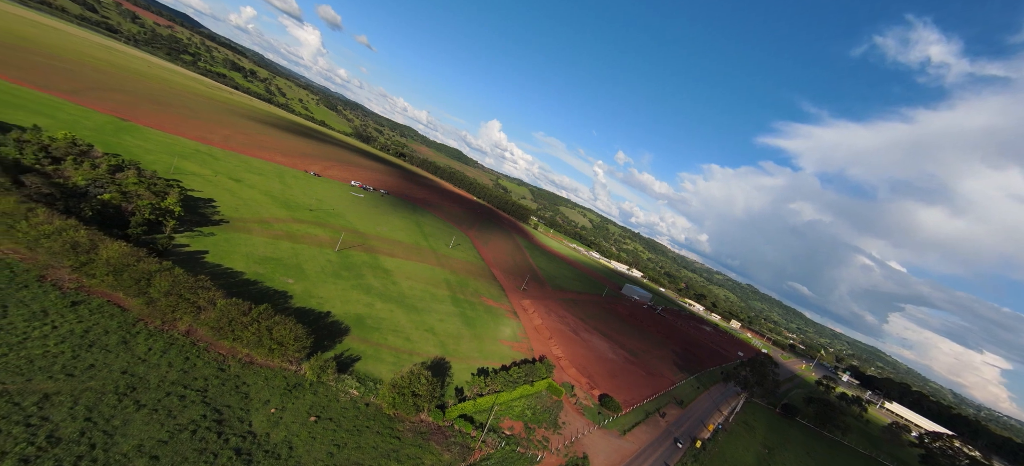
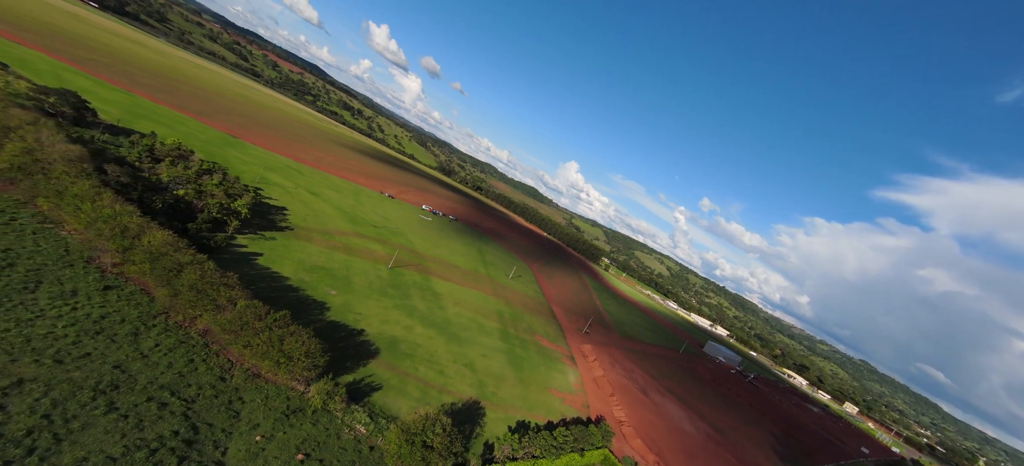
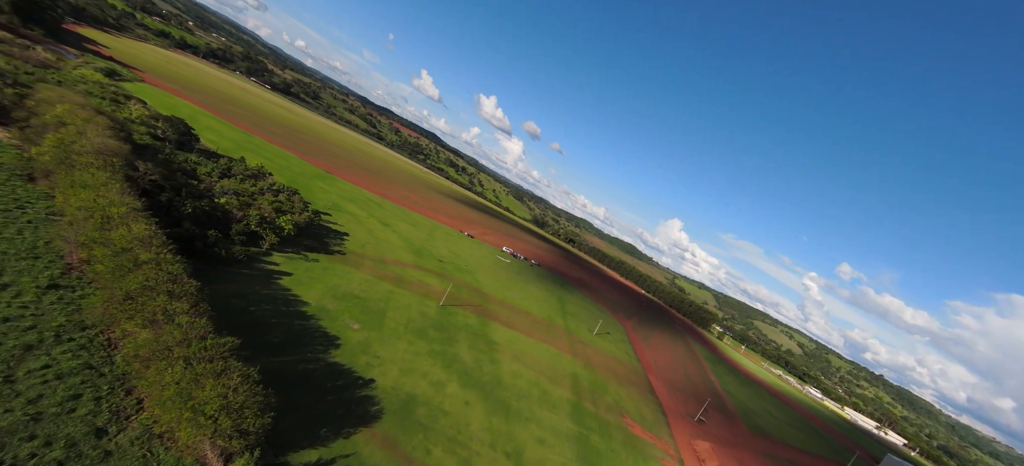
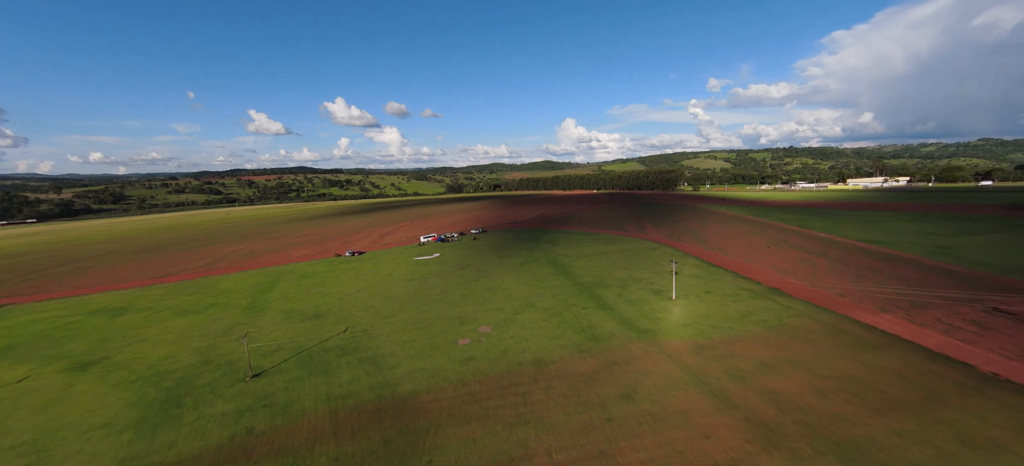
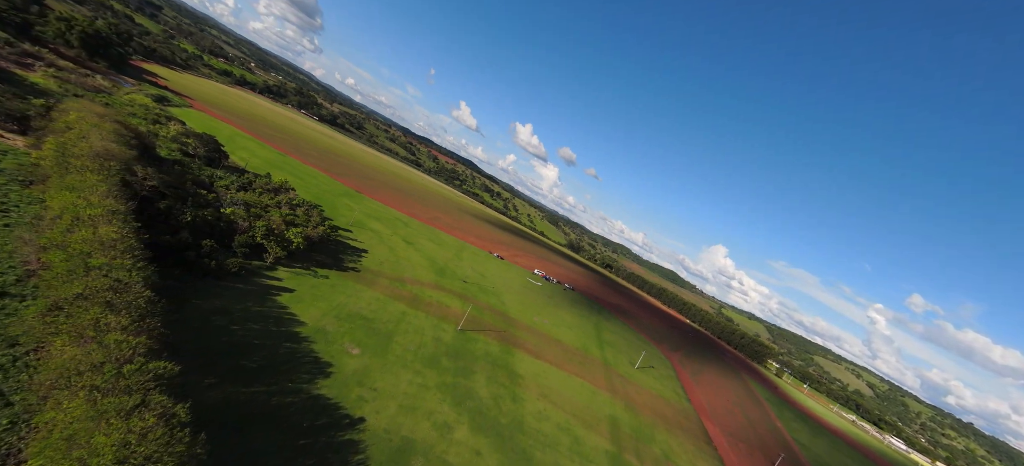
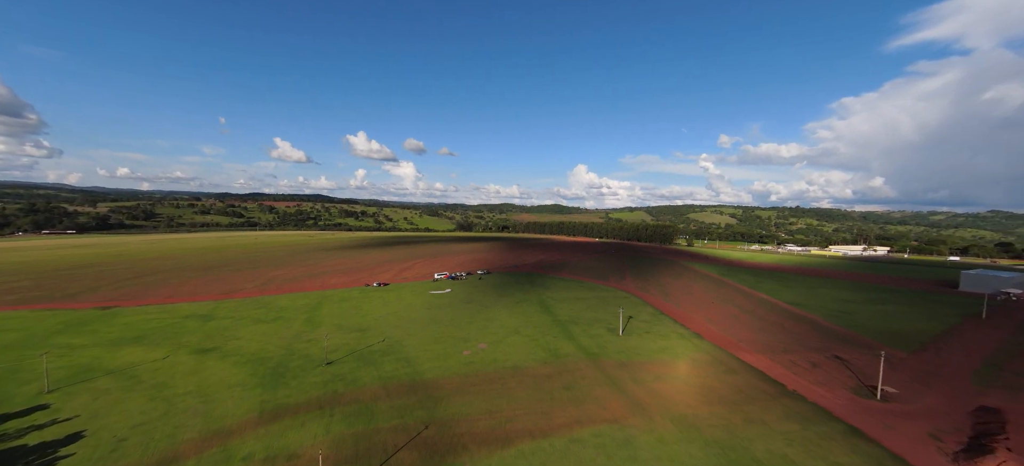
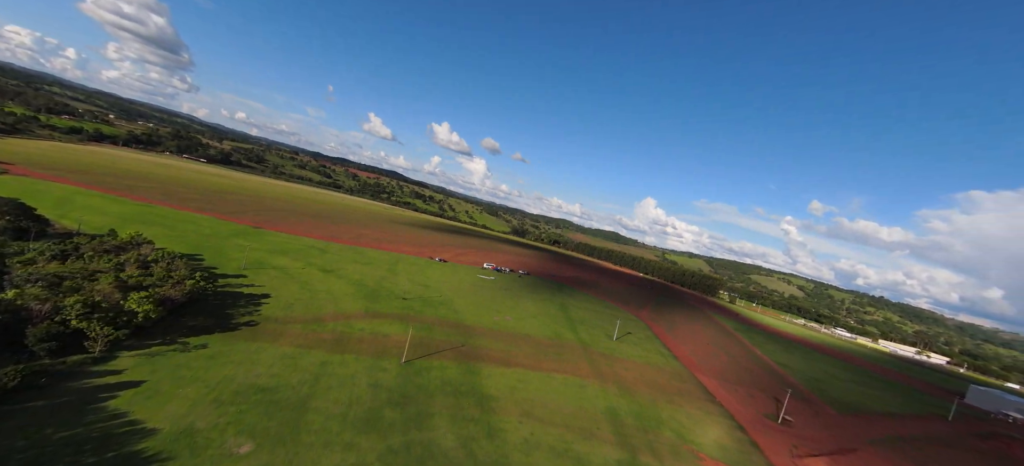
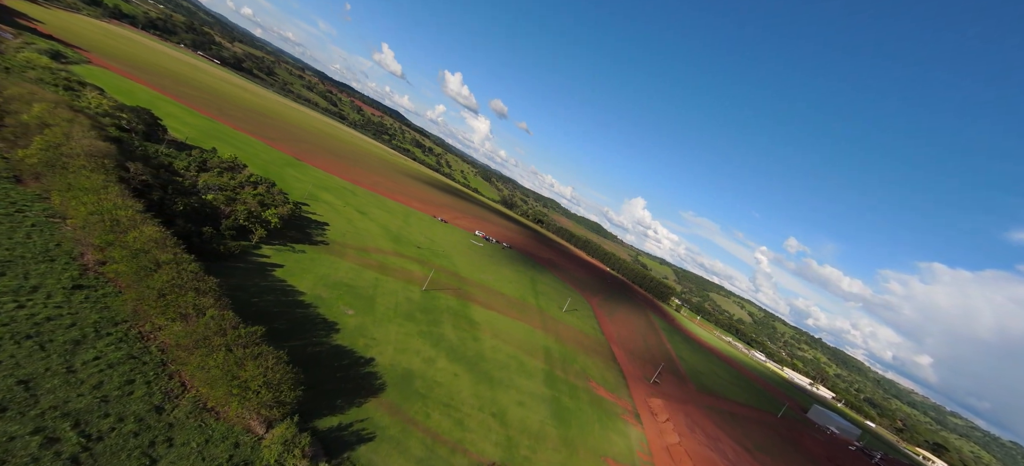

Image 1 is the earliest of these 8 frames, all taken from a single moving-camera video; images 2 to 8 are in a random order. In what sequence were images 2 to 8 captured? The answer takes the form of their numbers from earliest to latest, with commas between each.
2, 8, 3, 5, 7, 6, 4
